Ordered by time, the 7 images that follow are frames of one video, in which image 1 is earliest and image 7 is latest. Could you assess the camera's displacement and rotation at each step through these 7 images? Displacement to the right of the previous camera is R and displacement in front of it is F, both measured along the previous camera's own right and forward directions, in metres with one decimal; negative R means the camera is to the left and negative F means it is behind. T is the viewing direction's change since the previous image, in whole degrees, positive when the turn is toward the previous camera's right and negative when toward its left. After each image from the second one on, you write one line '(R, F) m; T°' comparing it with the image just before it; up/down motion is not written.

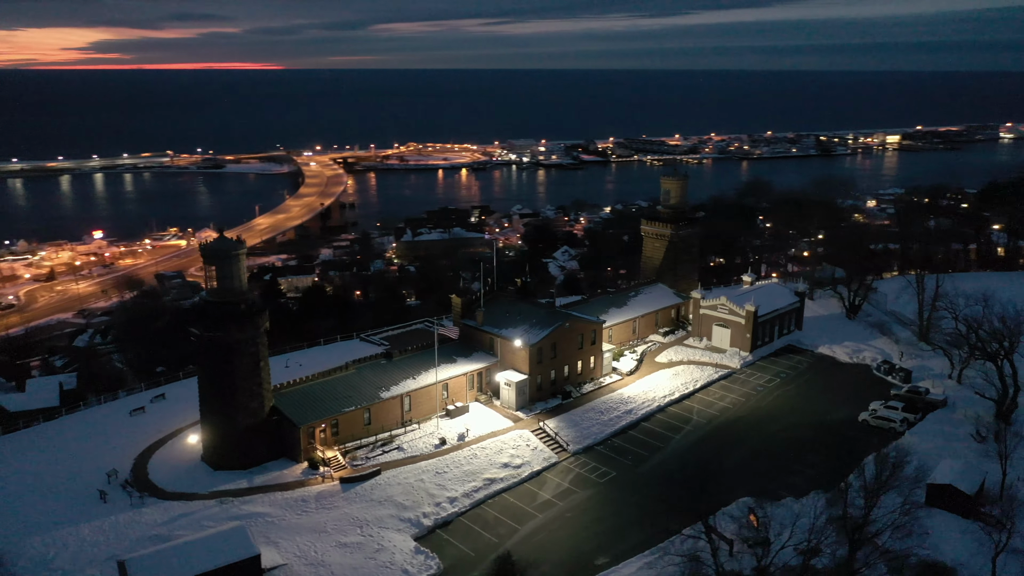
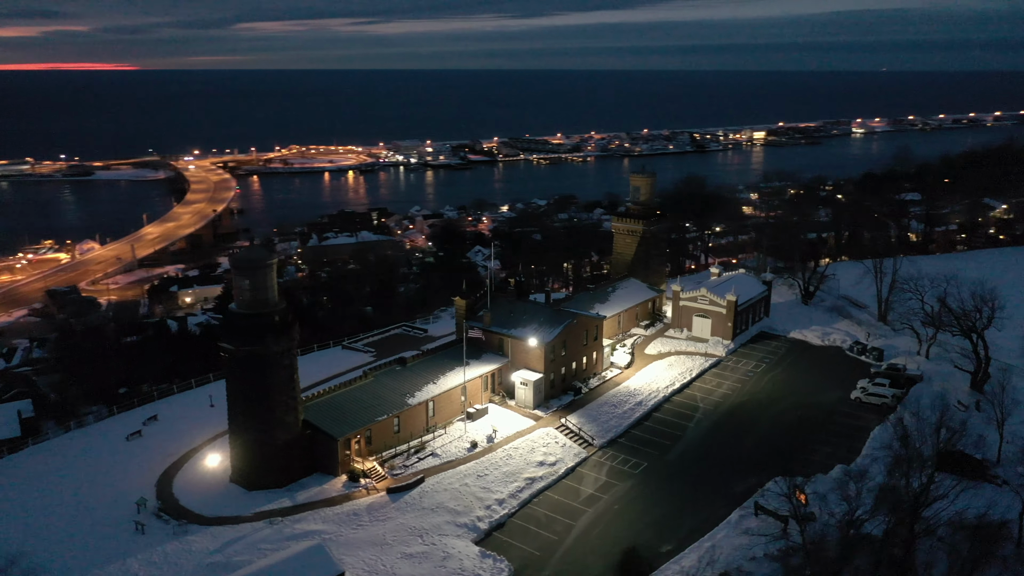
(-4.9, +0.3) m; +9°
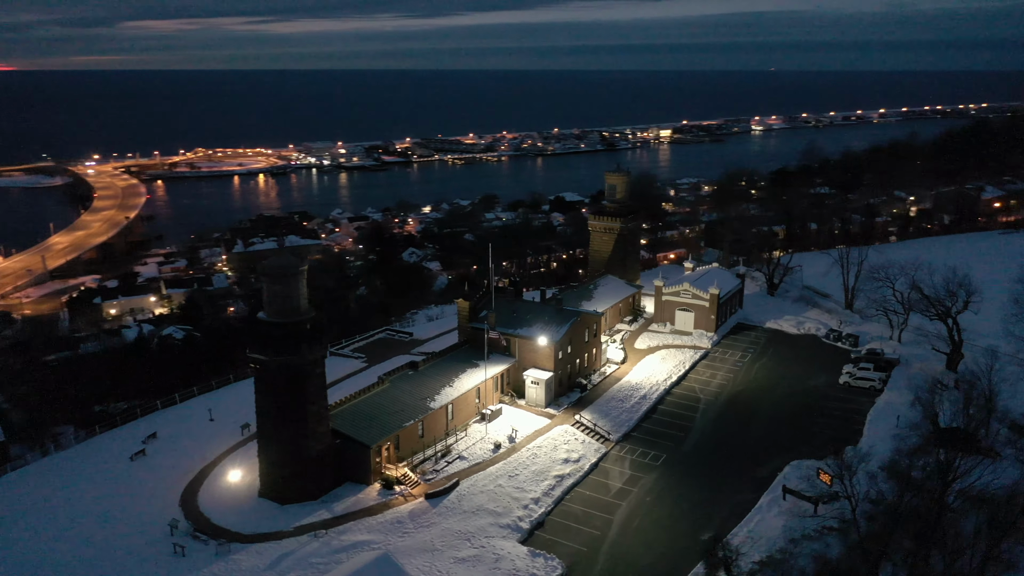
(-3.7, +0.1) m; +6°
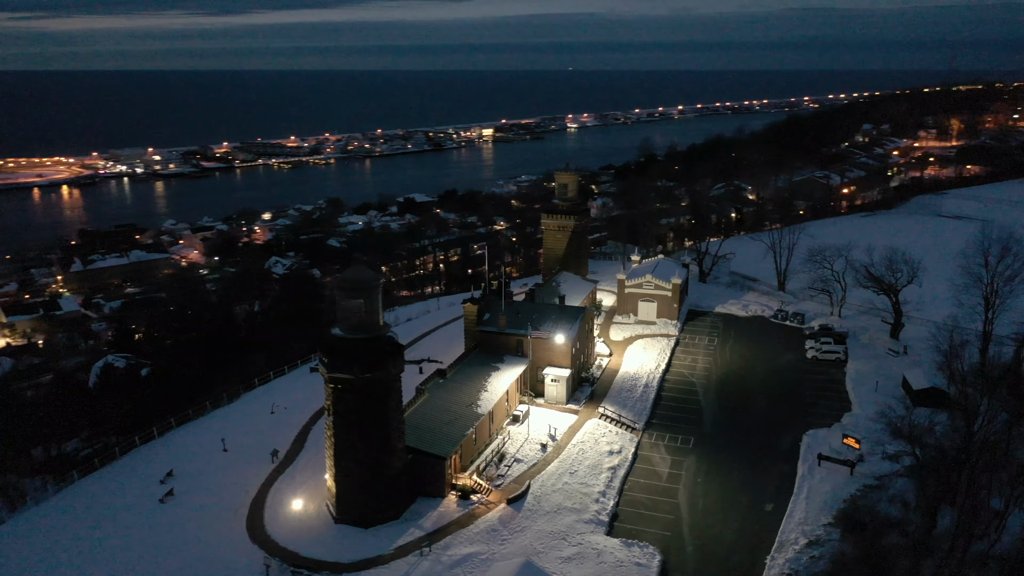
(-7.2, +0.6) m; +13°
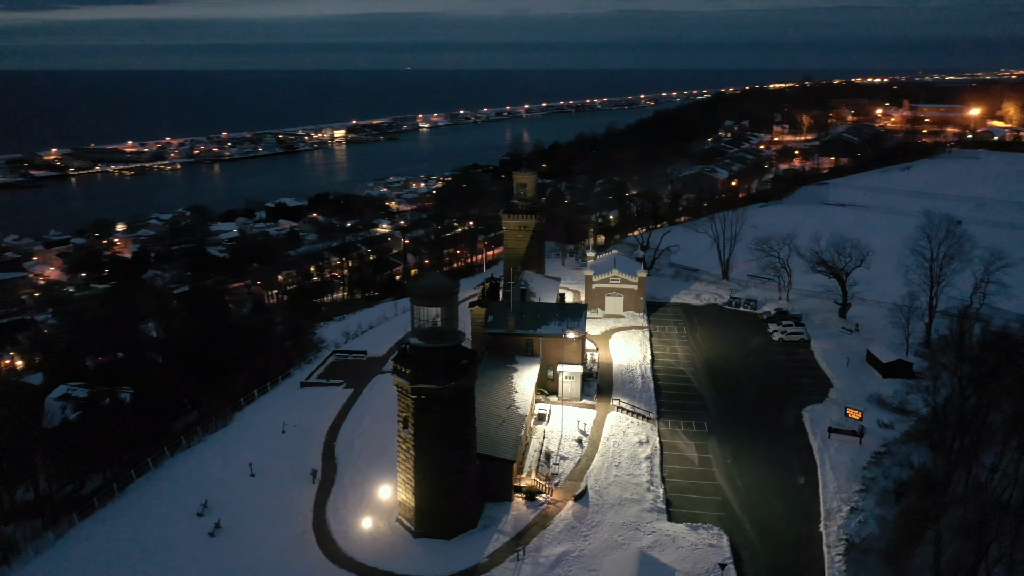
(-6.0, +0.4) m; +11°
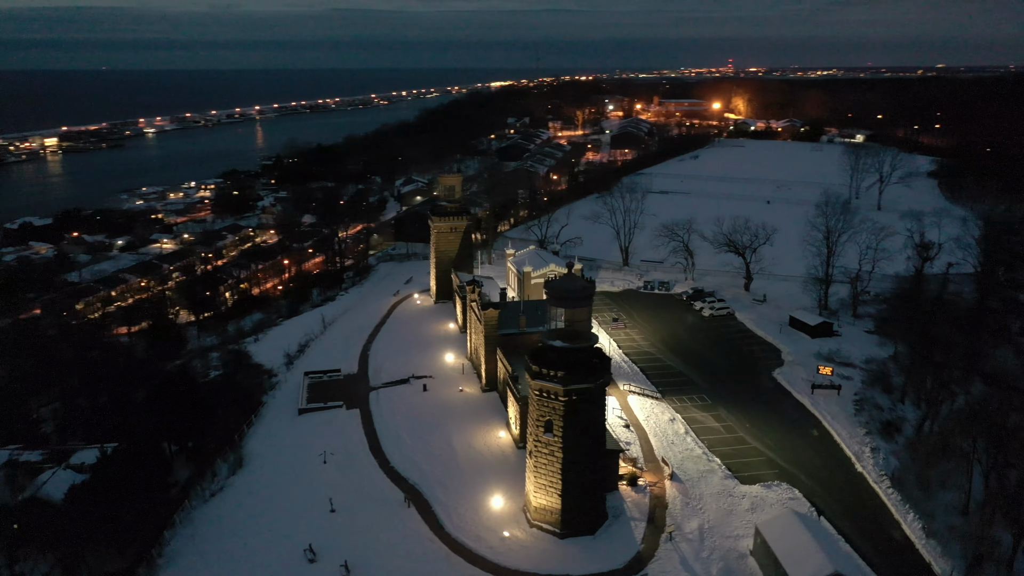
(-10.3, +1.4) m; +18°
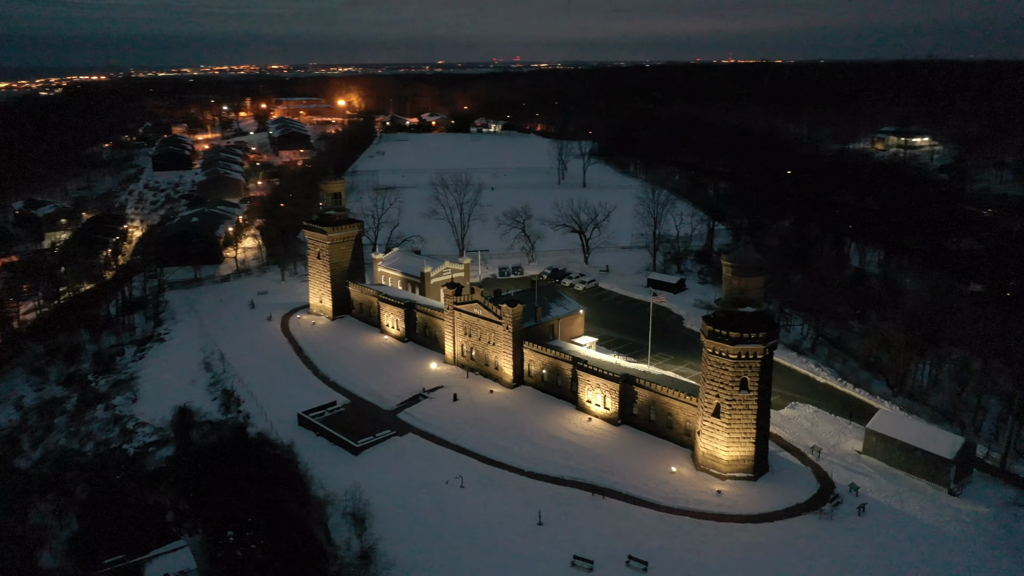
(-17.0, +4.1) m; +31°
